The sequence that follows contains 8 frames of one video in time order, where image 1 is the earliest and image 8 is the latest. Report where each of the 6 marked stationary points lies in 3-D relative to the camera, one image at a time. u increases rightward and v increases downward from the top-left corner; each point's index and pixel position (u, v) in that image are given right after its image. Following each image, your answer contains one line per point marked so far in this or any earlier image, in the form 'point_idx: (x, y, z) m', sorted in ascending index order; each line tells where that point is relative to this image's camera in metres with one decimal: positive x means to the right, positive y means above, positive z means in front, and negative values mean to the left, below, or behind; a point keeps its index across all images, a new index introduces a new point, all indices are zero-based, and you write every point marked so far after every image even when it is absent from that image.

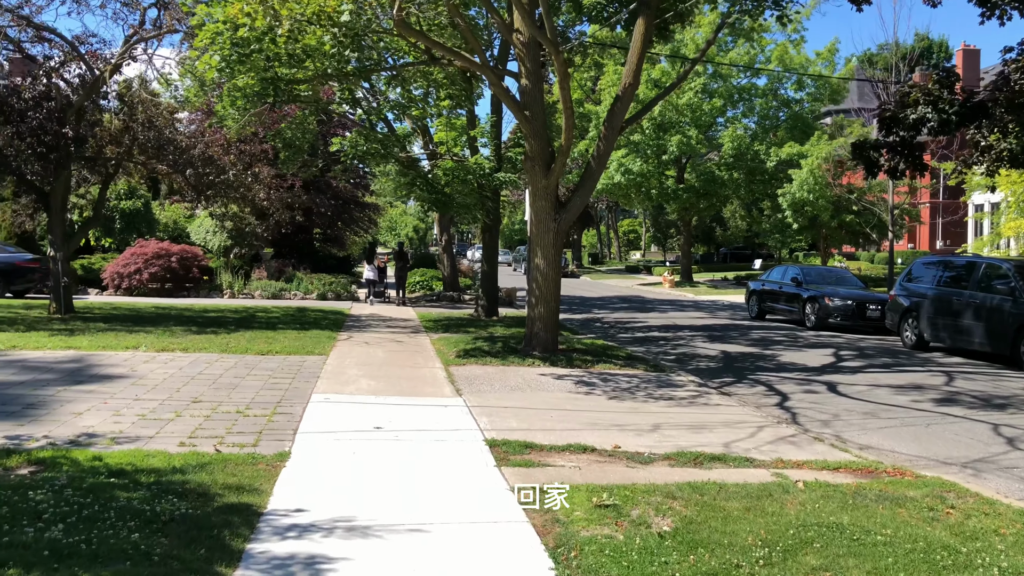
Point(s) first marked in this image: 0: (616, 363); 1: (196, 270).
0: (+1.2, -0.9, +10.1) m
1: (-7.2, +0.4, +20.0) m
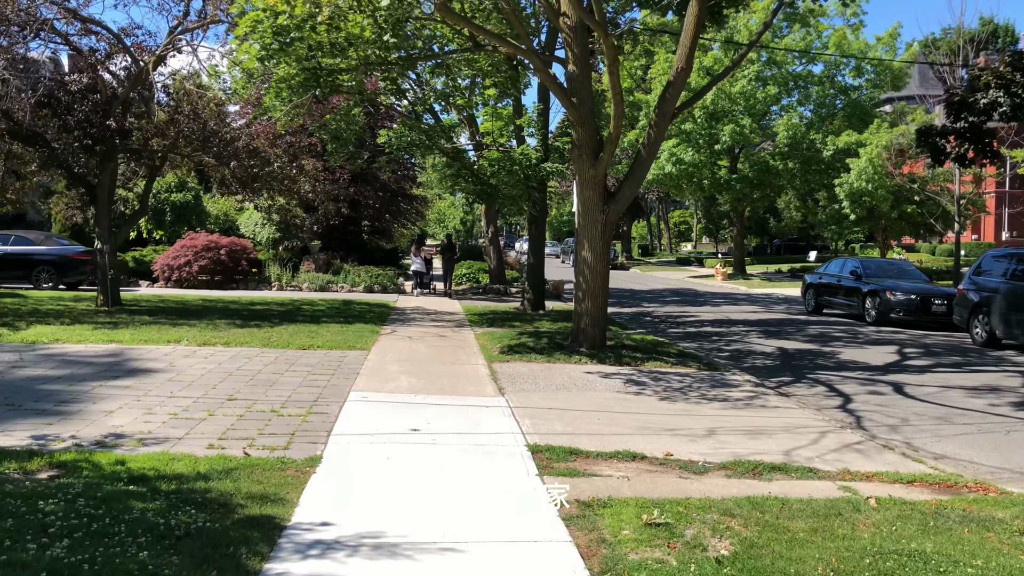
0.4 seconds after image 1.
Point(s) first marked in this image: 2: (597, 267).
0: (+1.7, -0.8, +9.7) m
1: (-6.2, +0.6, +20.0) m
2: (+1.0, +0.2, +9.8) m
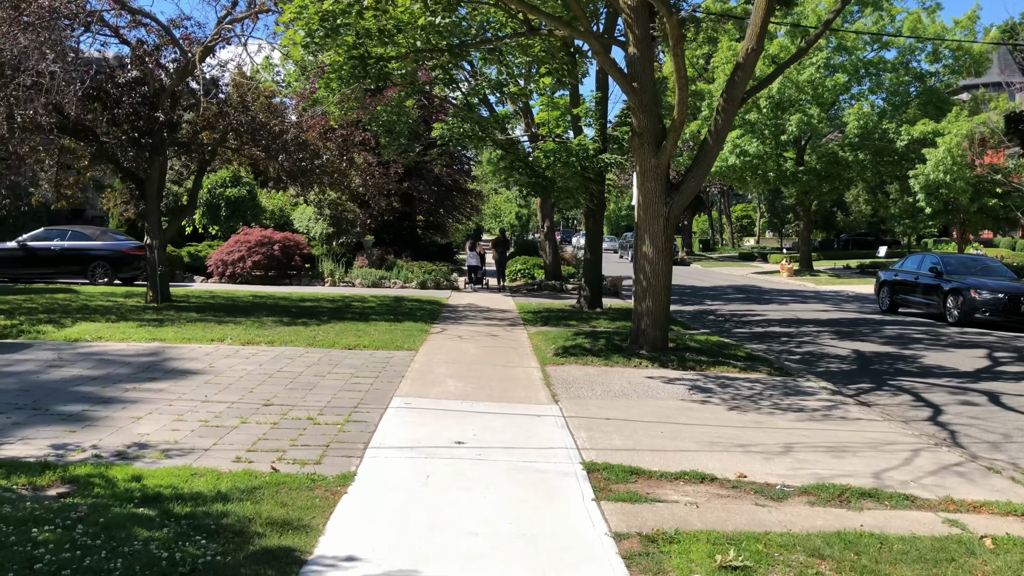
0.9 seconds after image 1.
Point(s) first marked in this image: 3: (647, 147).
0: (+2.3, -0.8, +9.0) m
1: (-4.9, +0.7, +19.8) m
2: (+1.6, +0.3, +9.2) m
3: (+1.4, +1.5, +9.2) m
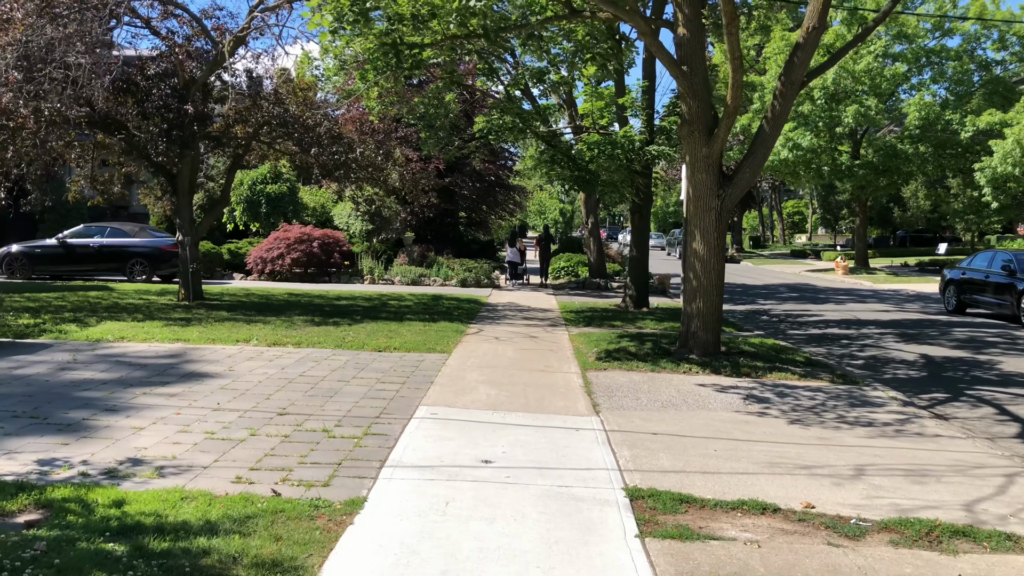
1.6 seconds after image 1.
0: (+2.7, -0.8, +8.3) m
1: (-3.9, +0.7, +19.4) m
2: (+2.0, +0.3, +8.5) m
3: (+1.8, +1.5, +8.5) m
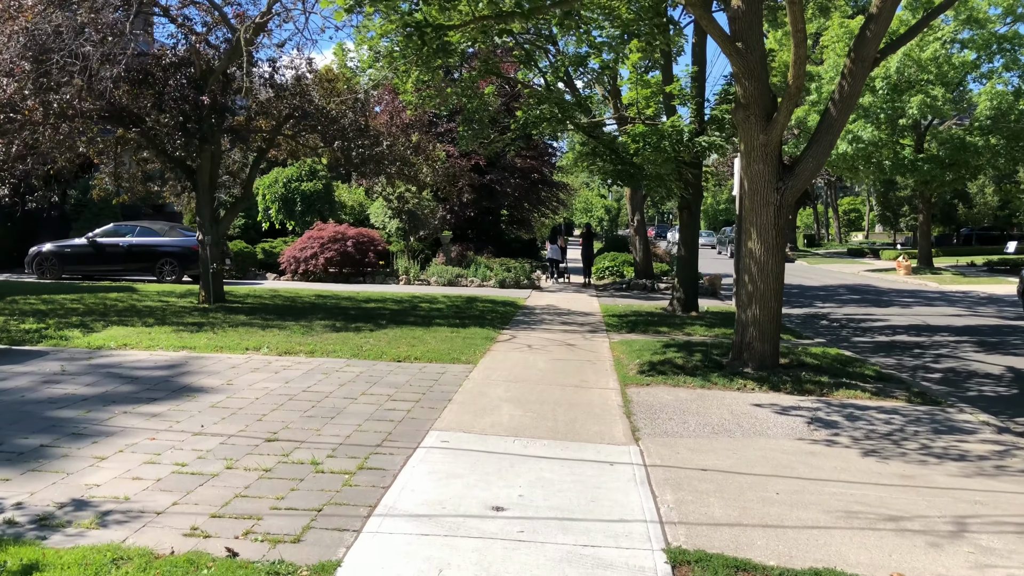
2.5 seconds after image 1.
0: (+2.9, -0.8, +7.3) m
1: (-3.0, +0.7, +18.8) m
2: (+2.2, +0.2, +7.6) m
3: (+2.1, +1.4, +7.5) m
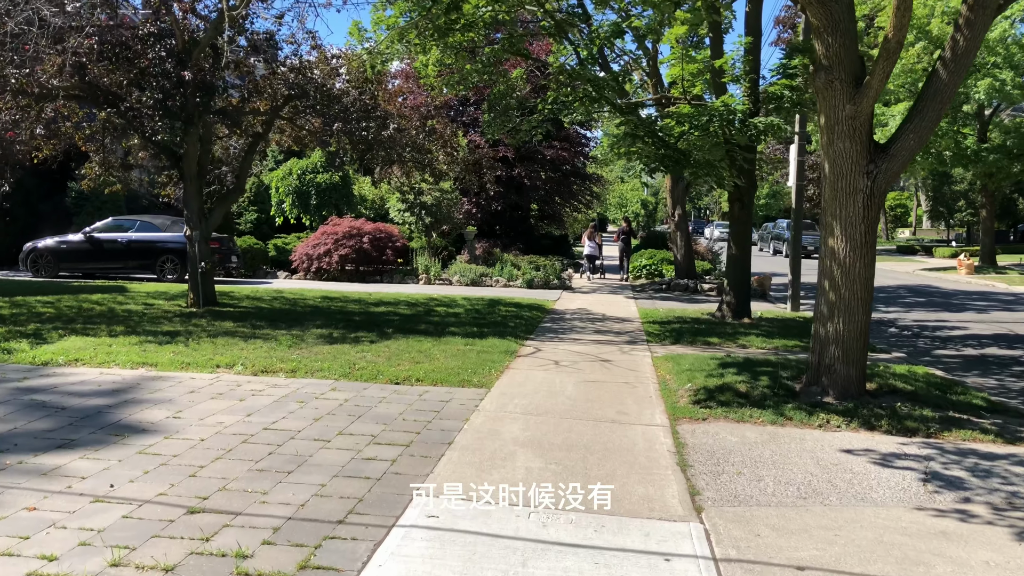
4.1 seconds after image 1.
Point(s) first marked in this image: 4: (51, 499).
0: (+3.1, -0.9, +5.7) m
1: (-2.4, +0.7, +17.4) m
2: (+2.4, +0.2, +6.0) m
3: (+2.3, +1.4, +6.0) m
4: (-2.0, -0.9, +3.8) m
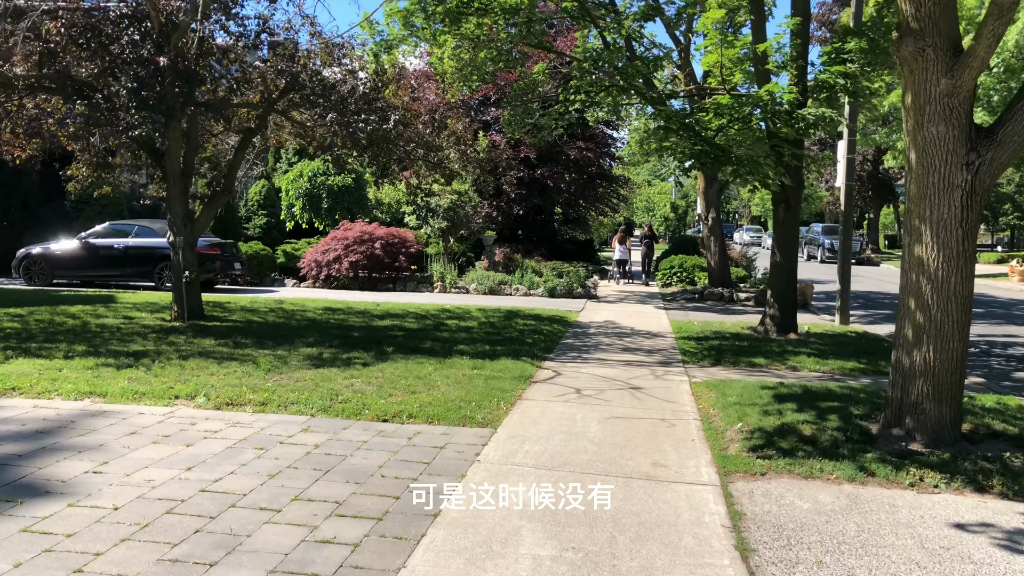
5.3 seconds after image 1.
0: (+3.1, -1.0, +4.5) m
1: (-2.0, +0.6, +16.4) m
2: (+2.4, +0.1, +4.8) m
3: (+2.3, +1.3, +4.8) m
4: (-2.0, -1.0, +2.7) m
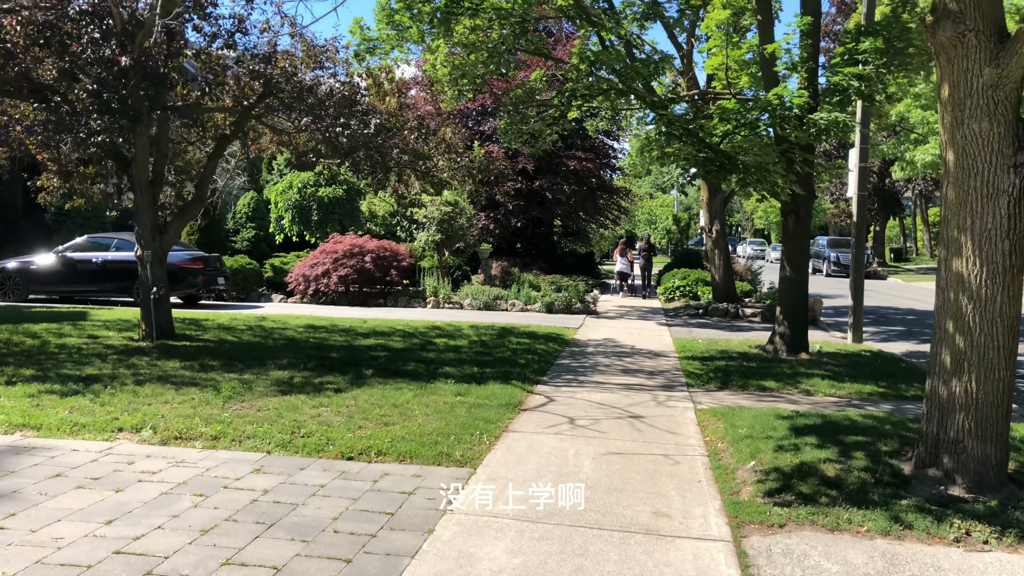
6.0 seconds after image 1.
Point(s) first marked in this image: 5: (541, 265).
0: (+3.0, -1.1, +3.8) m
1: (-2.1, +0.3, +15.7) m
2: (+2.3, 0.0, +4.2) m
3: (+2.2, +1.2, +4.2) m
4: (-2.1, -1.1, +2.1) m
5: (+0.6, +0.5, +18.9) m
